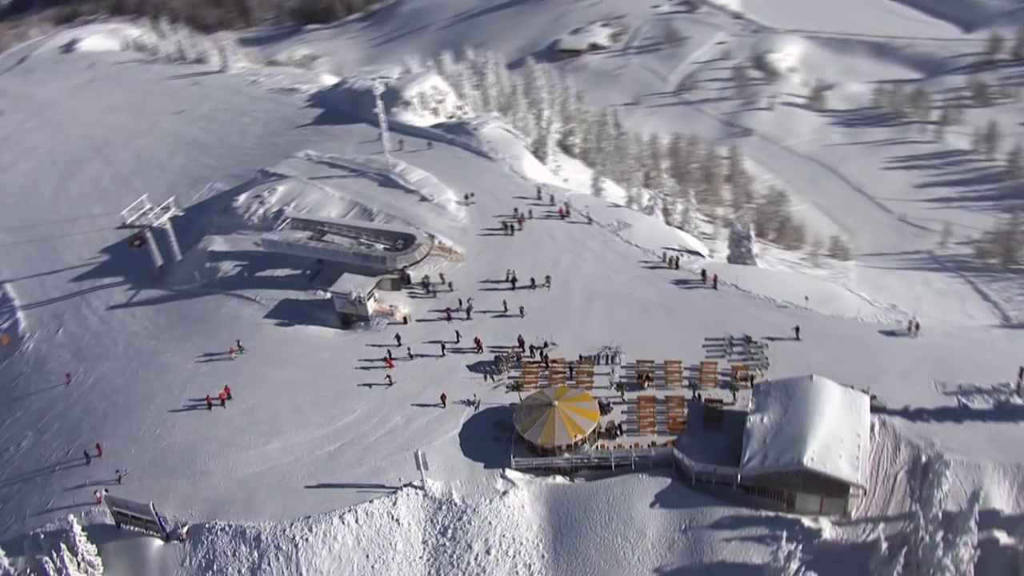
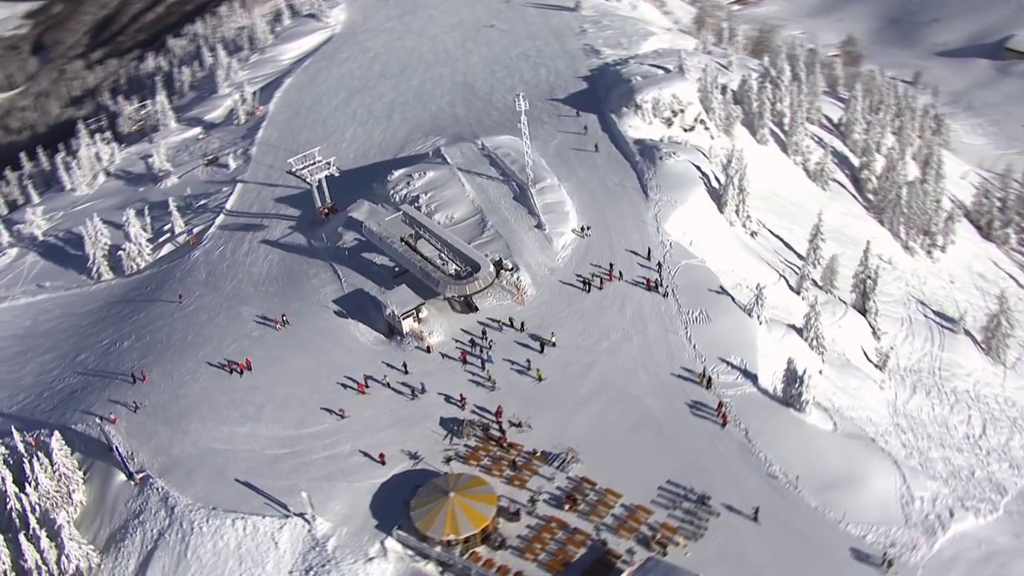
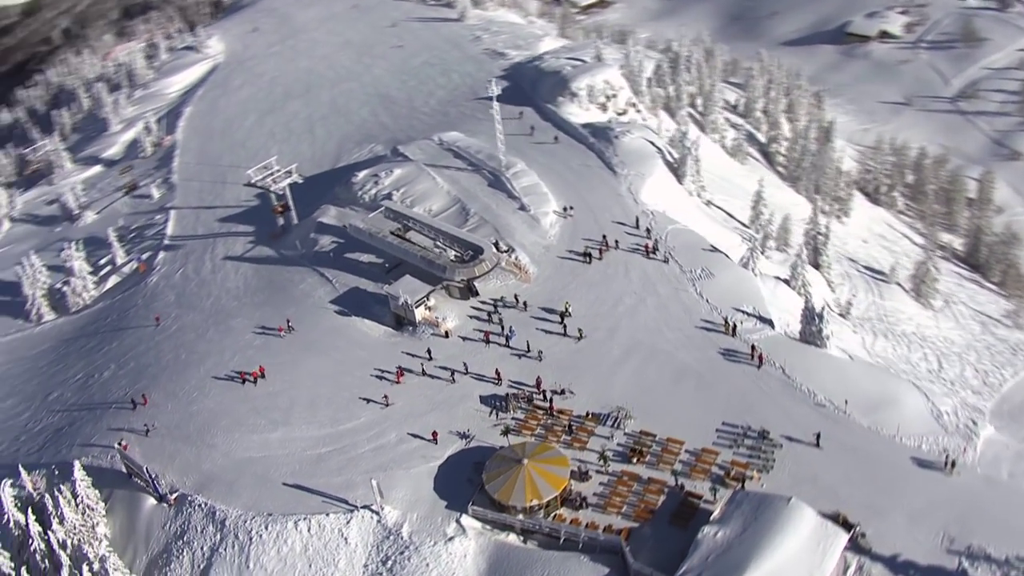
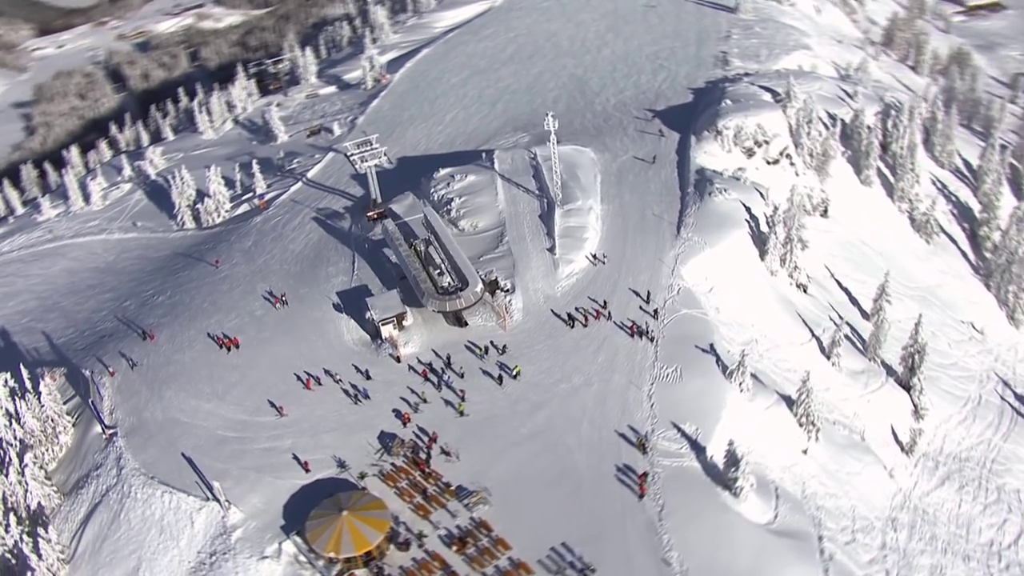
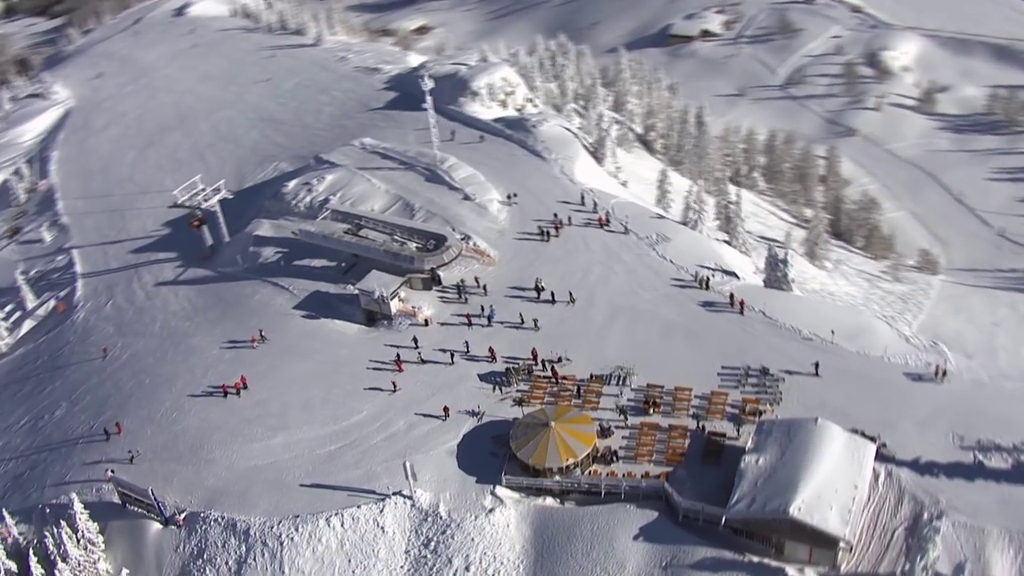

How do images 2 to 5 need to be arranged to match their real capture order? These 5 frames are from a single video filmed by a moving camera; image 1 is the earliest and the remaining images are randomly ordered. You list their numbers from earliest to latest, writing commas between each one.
5, 3, 2, 4
